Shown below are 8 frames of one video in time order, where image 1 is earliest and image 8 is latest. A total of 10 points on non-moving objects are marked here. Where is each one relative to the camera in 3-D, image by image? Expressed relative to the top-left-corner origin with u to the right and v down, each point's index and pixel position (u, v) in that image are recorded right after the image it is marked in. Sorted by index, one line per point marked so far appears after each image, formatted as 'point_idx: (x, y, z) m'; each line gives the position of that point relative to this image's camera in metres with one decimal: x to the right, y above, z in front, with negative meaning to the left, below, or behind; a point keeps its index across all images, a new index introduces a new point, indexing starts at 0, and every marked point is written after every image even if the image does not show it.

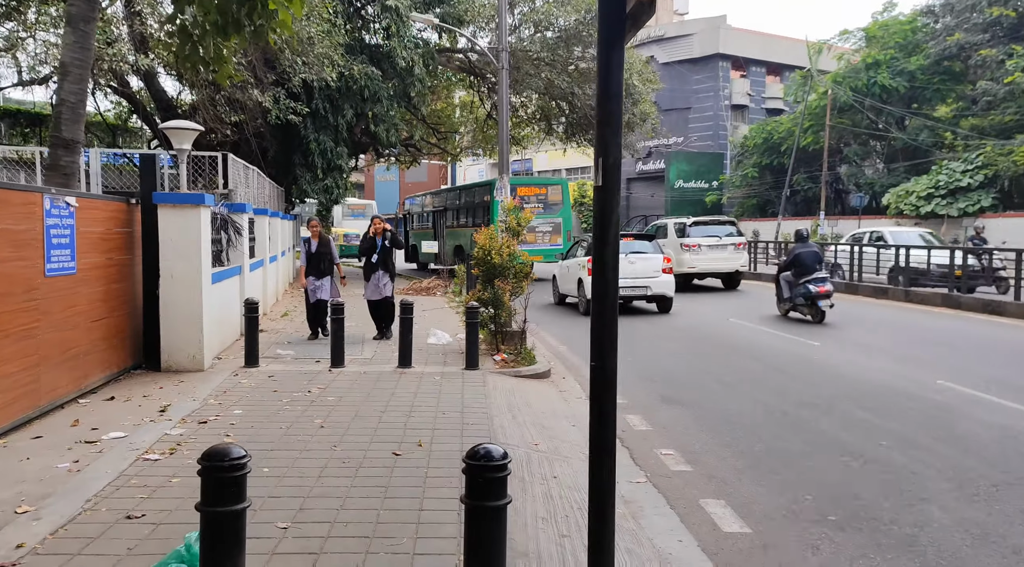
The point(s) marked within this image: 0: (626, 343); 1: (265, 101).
0: (+1.7, -0.9, +11.5) m
1: (-5.7, +4.3, +17.8) m
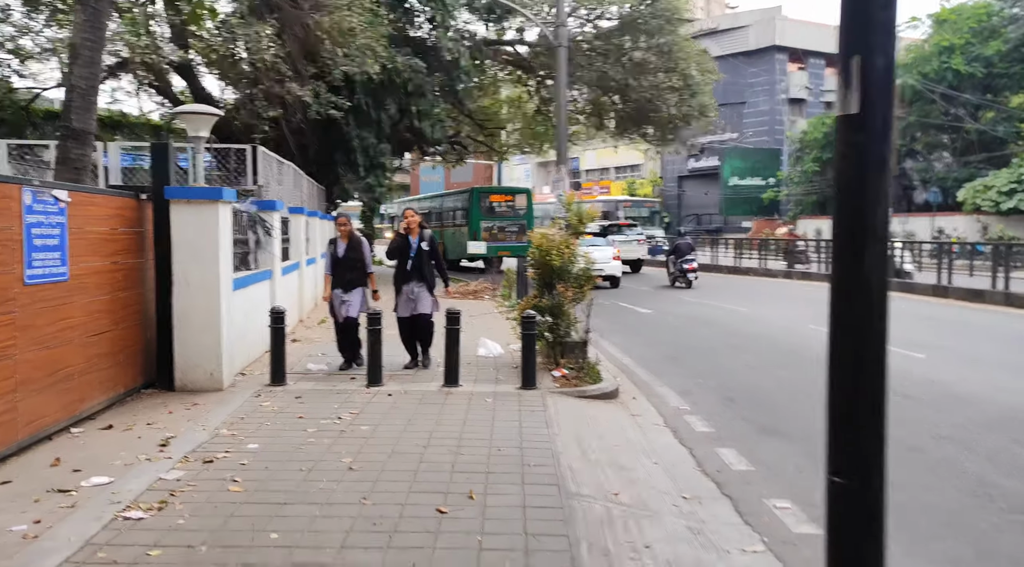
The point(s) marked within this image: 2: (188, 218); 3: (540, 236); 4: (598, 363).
0: (+2.5, -0.9, +10.2) m
1: (-4.6, +4.2, +16.9) m
2: (-2.8, +0.6, +6.7) m
3: (+0.3, +0.5, +8.3) m
4: (+1.0, -0.9, +8.4) m
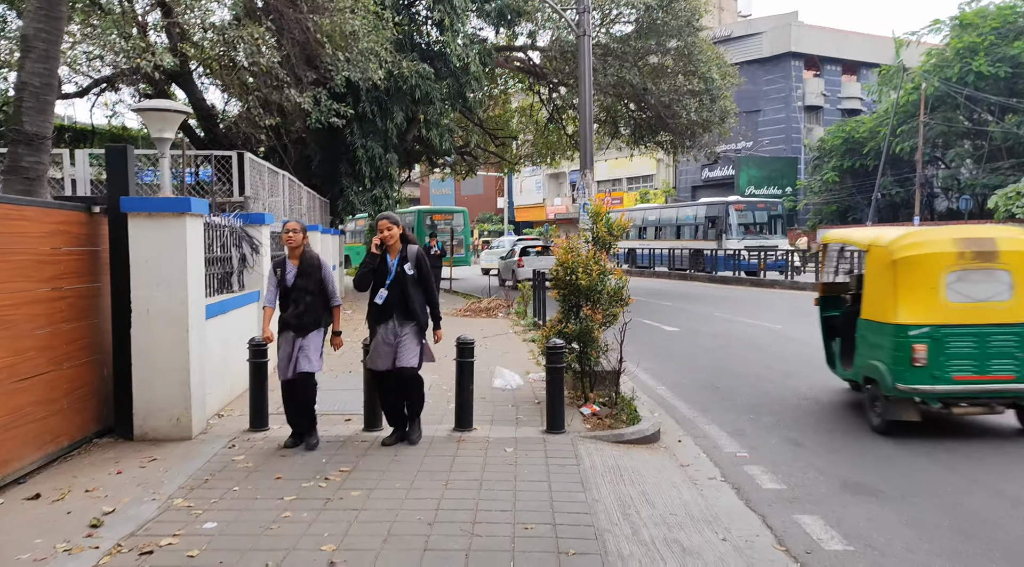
0: (+2.7, -1.2, +9.1) m
1: (-4.3, +3.8, +16.0) m
2: (-2.7, +0.4, +5.7) m
3: (+0.5, +0.3, +7.2) m
4: (+1.2, -1.1, +7.3) m
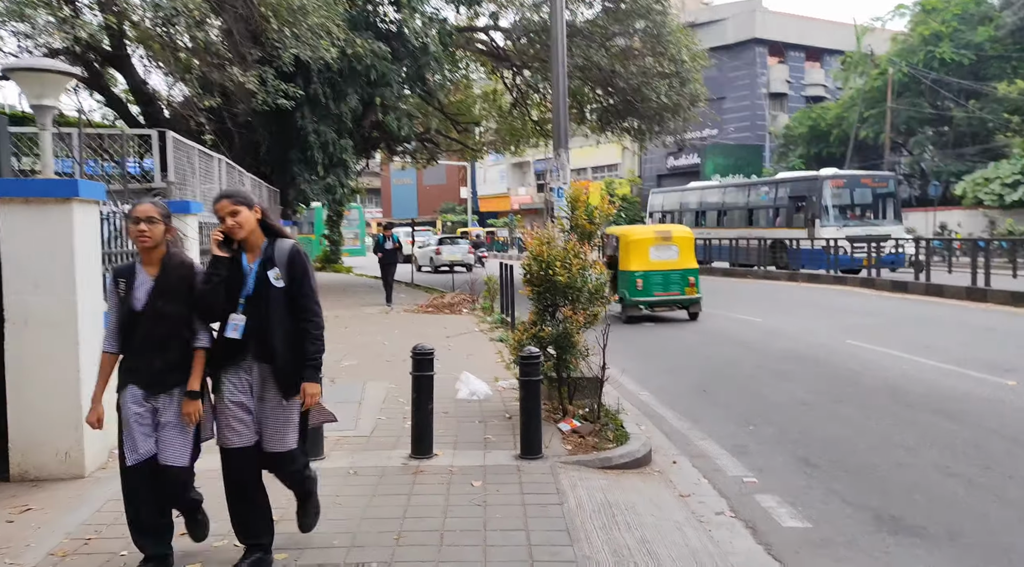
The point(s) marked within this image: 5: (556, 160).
0: (+2.3, -1.1, +8.2) m
1: (-5.0, +3.9, +14.7) m
2: (-2.9, +0.3, +4.5) m
3: (+0.2, +0.3, +6.2) m
4: (+0.9, -1.0, +6.4) m
5: (+0.7, +1.9, +11.8) m
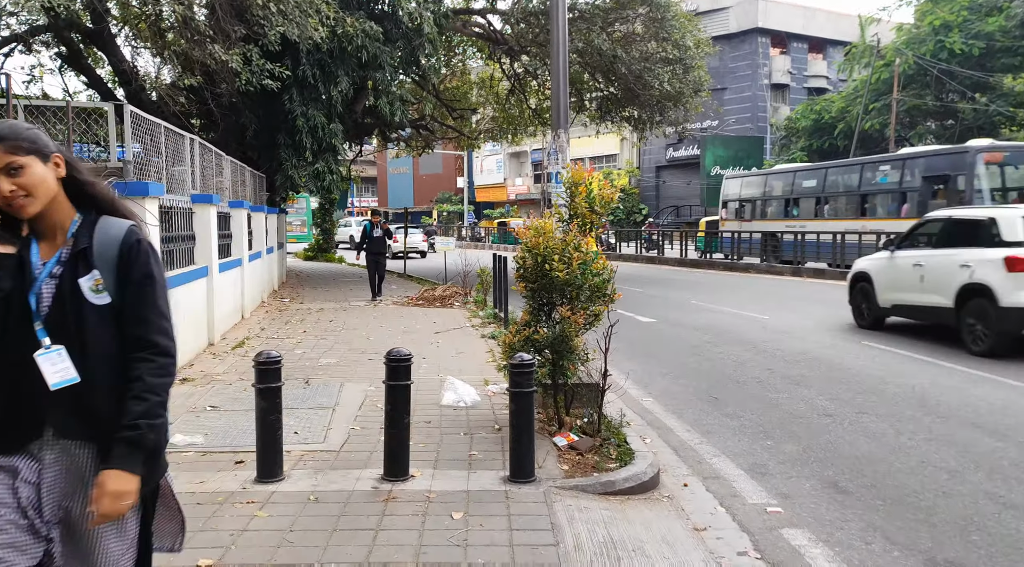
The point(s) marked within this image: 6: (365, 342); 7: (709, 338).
0: (+2.3, -1.0, +7.5) m
1: (-5.1, +4.1, +13.9) m
2: (-2.9, +0.4, +3.8) m
3: (+0.2, +0.4, +5.5) m
4: (+0.8, -1.0, +5.7) m
5: (+0.6, +2.0, +11.1) m
6: (-1.9, -0.7, +9.8) m
7: (+2.7, -0.8, +10.7) m
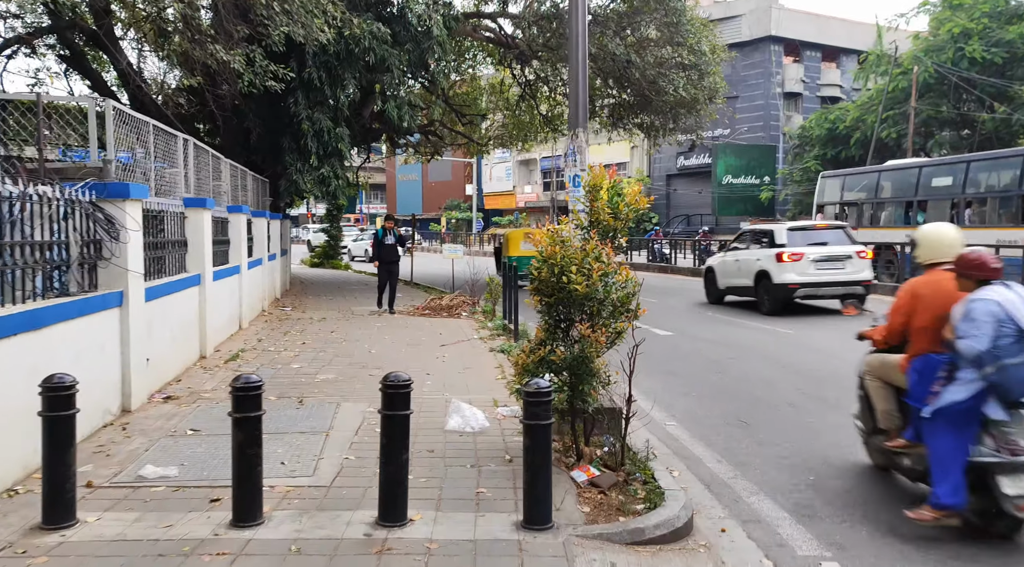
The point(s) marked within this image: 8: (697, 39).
0: (+2.4, -1.2, +6.9) m
1: (-4.9, +3.9, +13.5) m
2: (-2.9, +0.3, +3.3) m
3: (+0.3, +0.3, +4.9) m
4: (+0.9, -1.1, +5.1) m
5: (+0.8, +1.8, +10.5) m
6: (-1.8, -0.9, +9.2) m
7: (+2.9, -0.9, +10.1) m
8: (+4.8, +6.4, +19.9) m
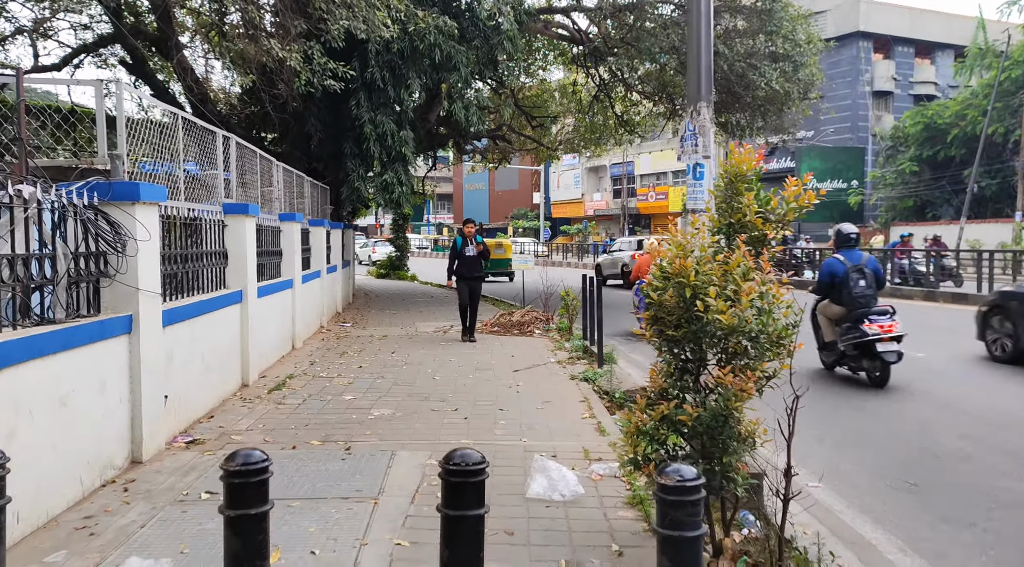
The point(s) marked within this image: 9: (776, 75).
0: (+3.0, -1.3, +5.3) m
1: (-3.6, +3.7, +12.5) m
2: (-2.5, +0.2, +2.2) m
3: (+0.8, +0.1, +3.6) m
4: (+1.4, -1.2, +3.6) m
5: (+1.8, +1.6, +9.1) m
6: (-0.9, -1.0, +8.0) m
7: (+3.8, -1.1, +8.4) m
8: (+6.6, +6.1, +18.2) m
9: (+6.3, +5.1, +18.6) m
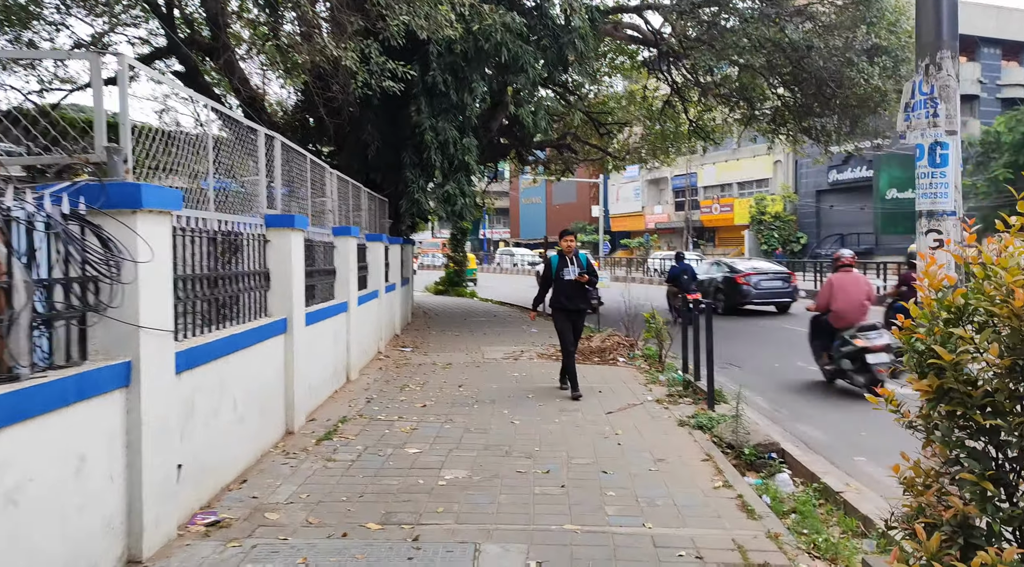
0: (+3.7, -1.5, +3.7) m
1: (-2.5, +3.4, +11.4) m
2: (-2.0, +0.1, +0.9) m
3: (+1.3, 0.0, +2.1) m
4: (+1.9, -1.4, +2.1) m
5: (+2.7, +1.4, +7.5) m
6: (0.0, -1.3, +6.6) m
7: (+4.7, -1.3, +6.7) m
8: (+8.1, +5.7, +16.4) m
9: (+7.9, +4.7, +16.8) m
